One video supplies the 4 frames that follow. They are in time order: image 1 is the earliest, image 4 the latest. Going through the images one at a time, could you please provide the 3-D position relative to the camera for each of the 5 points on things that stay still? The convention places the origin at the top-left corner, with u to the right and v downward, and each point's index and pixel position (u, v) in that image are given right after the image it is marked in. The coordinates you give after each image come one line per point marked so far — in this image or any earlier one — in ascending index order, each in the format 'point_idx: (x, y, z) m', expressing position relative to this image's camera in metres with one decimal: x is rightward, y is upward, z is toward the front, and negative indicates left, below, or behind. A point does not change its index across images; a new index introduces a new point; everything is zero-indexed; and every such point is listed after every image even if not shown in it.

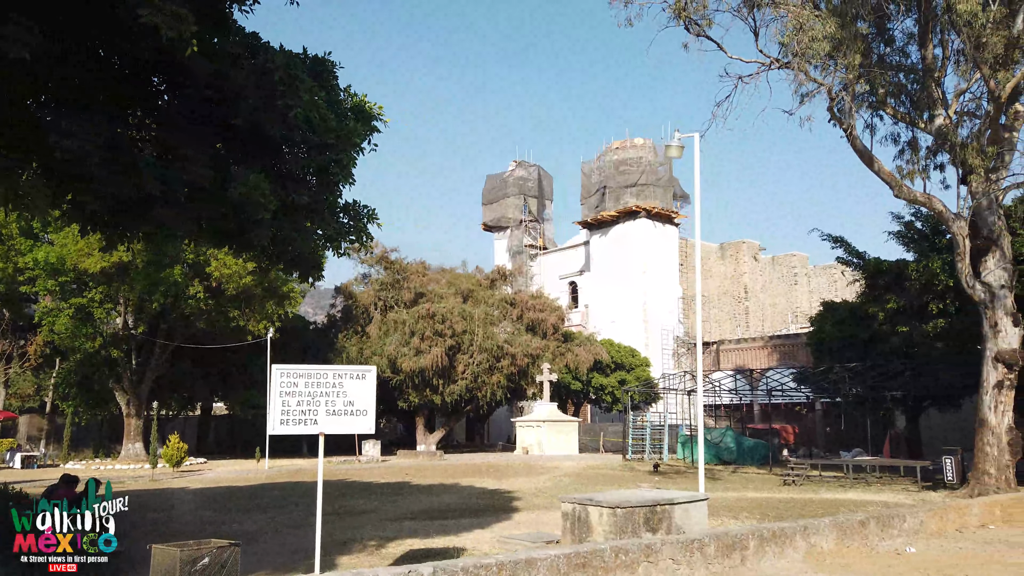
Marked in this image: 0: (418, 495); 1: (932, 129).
0: (-2.2, -4.9, +18.2) m
1: (+9.6, +3.7, +18.0) m
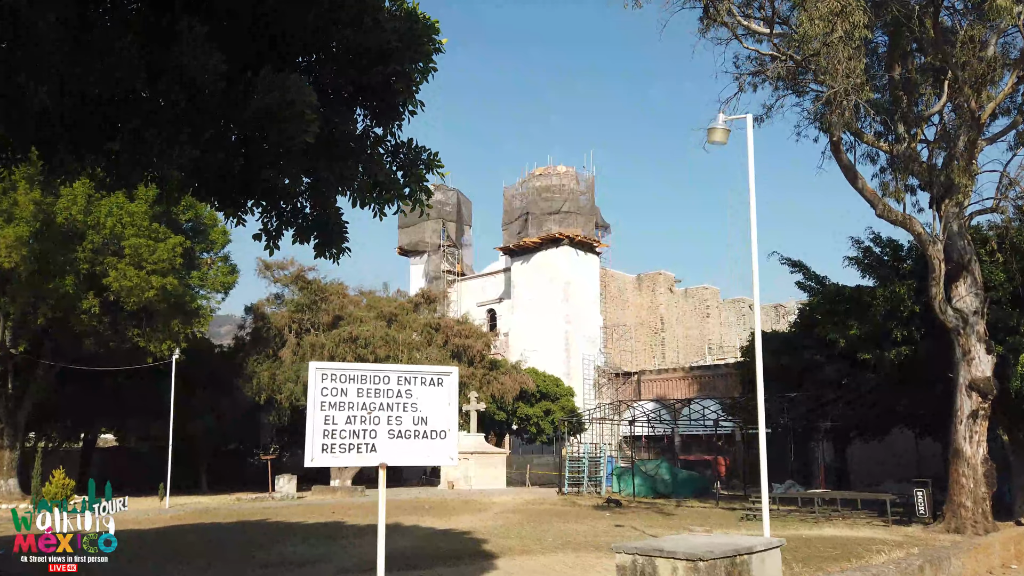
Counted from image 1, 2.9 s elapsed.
0: (-3.1, -5.1, +15.9) m
1: (+8.8, +3.1, +17.6) m
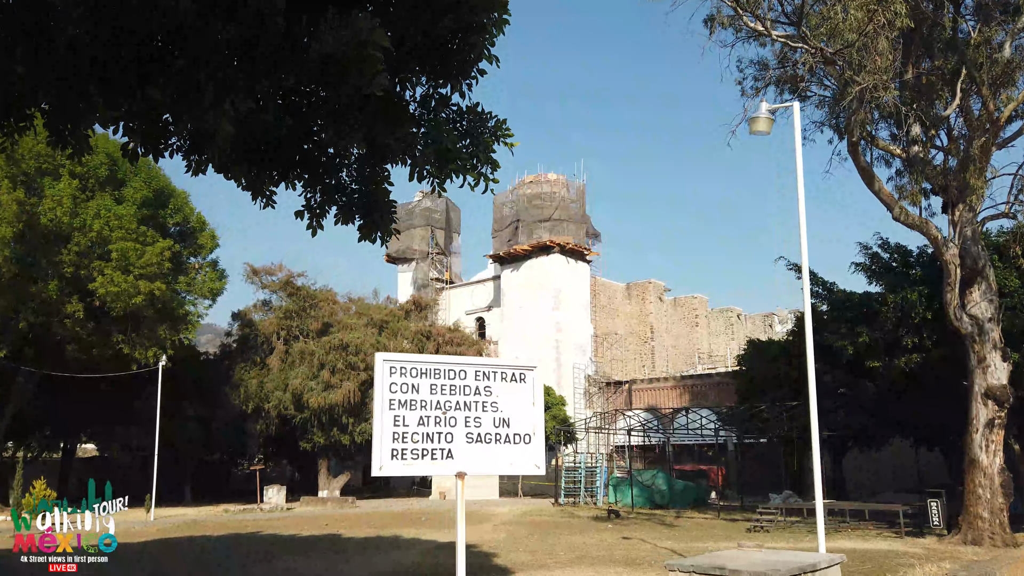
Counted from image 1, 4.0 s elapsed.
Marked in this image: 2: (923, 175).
0: (-2.9, -5.2, +15.2) m
1: (+8.9, +3.0, +17.3) m
2: (+9.1, +2.5, +17.0) m
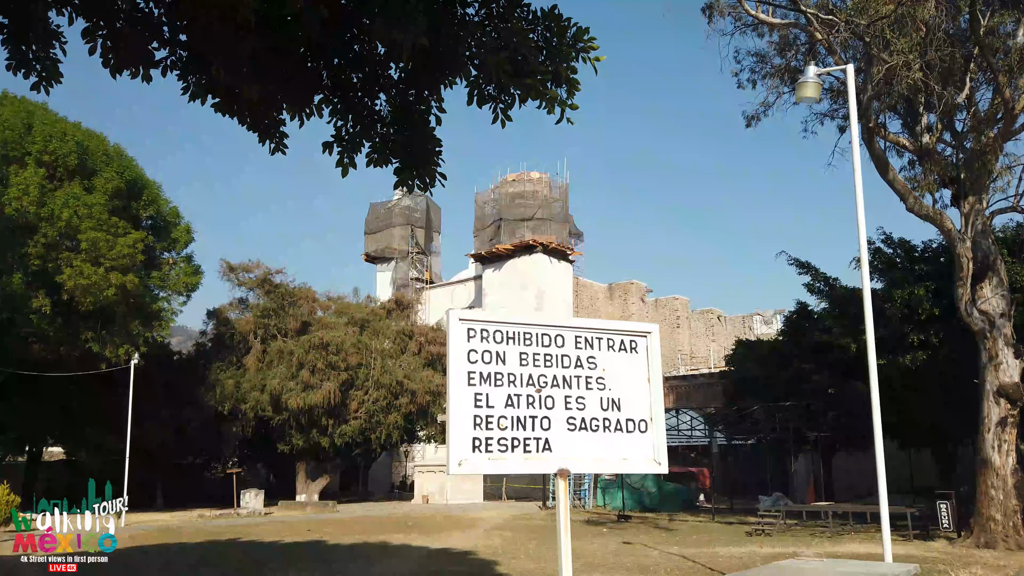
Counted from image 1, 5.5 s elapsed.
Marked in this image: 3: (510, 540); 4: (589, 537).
0: (-2.9, -5.0, +14.3) m
1: (+8.9, +3.1, +16.8) m
2: (+9.0, +2.6, +16.5) m
3: (0.0, -5.8, +17.7) m
4: (+1.8, -5.9, +18.2) m
